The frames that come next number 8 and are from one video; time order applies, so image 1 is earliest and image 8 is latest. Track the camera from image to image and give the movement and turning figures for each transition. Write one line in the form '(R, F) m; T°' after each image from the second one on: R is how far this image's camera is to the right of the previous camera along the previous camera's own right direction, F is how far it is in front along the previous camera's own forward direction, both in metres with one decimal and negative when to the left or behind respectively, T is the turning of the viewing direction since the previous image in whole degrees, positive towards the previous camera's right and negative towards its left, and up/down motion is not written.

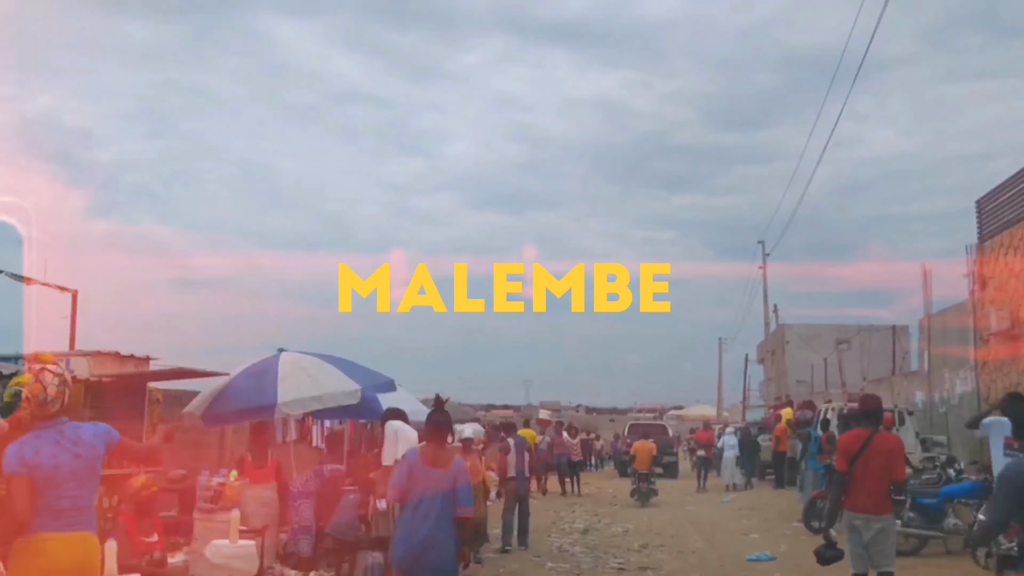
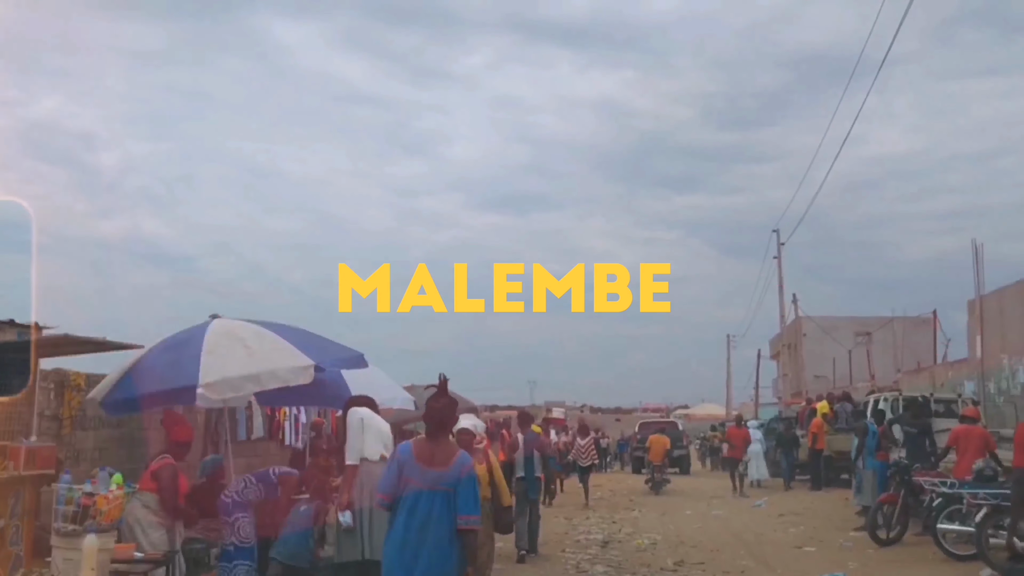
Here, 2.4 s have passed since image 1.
(0.0, +2.5) m; 0°
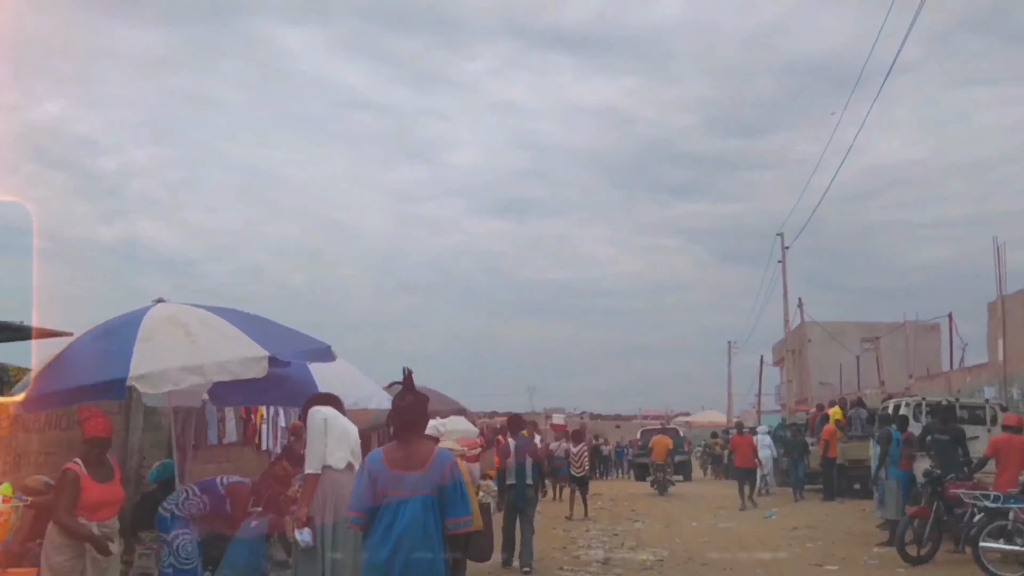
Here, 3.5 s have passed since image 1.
(+0.1, +1.1) m; 0°
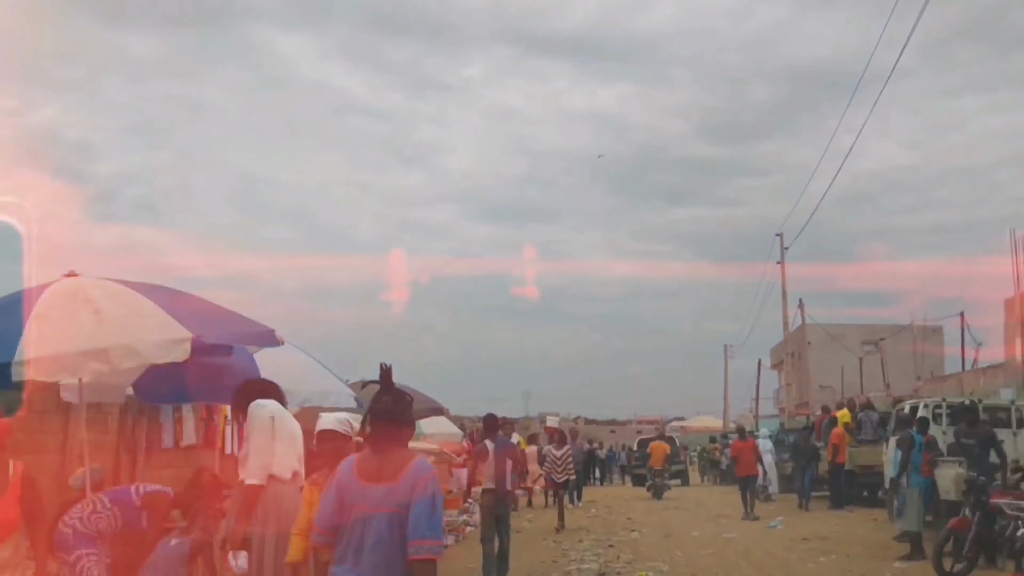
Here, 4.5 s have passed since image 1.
(+0.1, +1.2) m; 0°
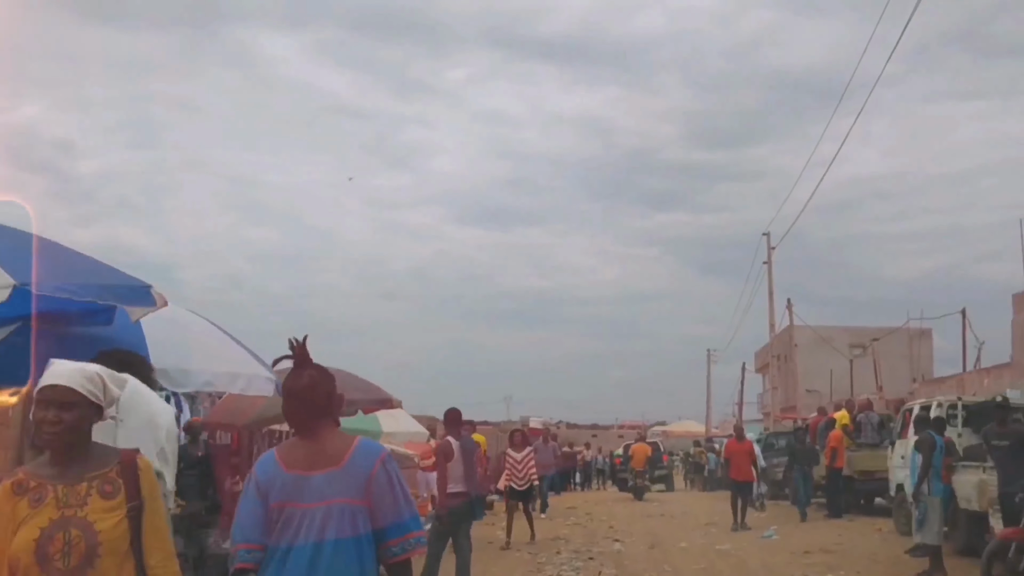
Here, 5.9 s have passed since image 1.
(+0.1, +1.5) m; +1°
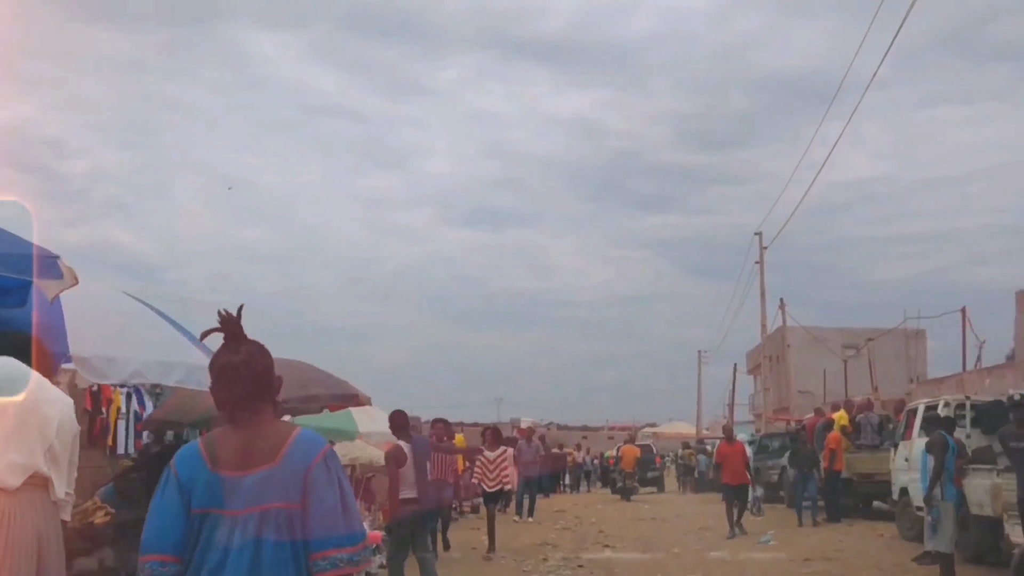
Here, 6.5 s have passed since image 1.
(+0.1, +0.7) m; +1°
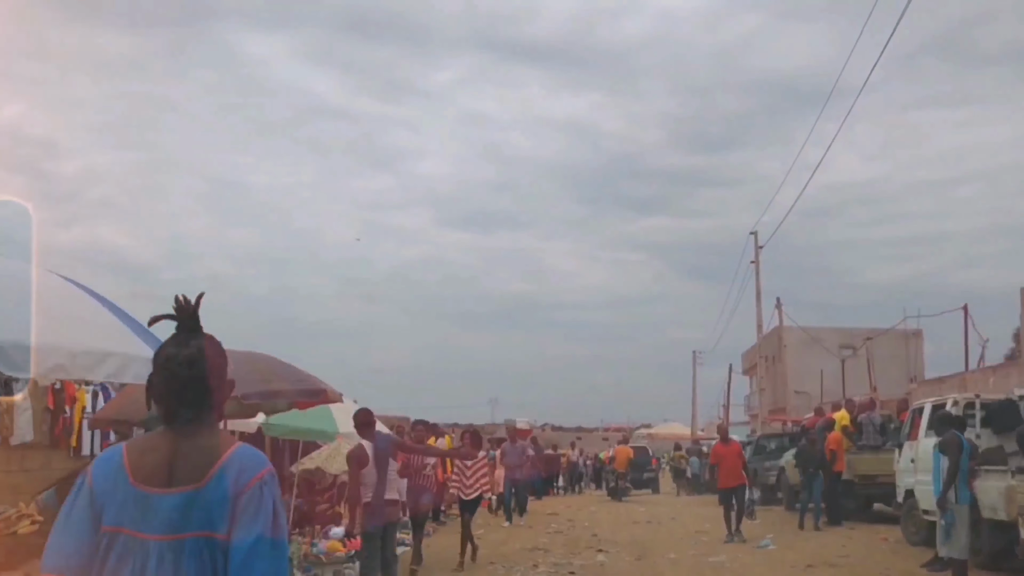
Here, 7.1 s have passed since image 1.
(+0.1, +0.6) m; 0°
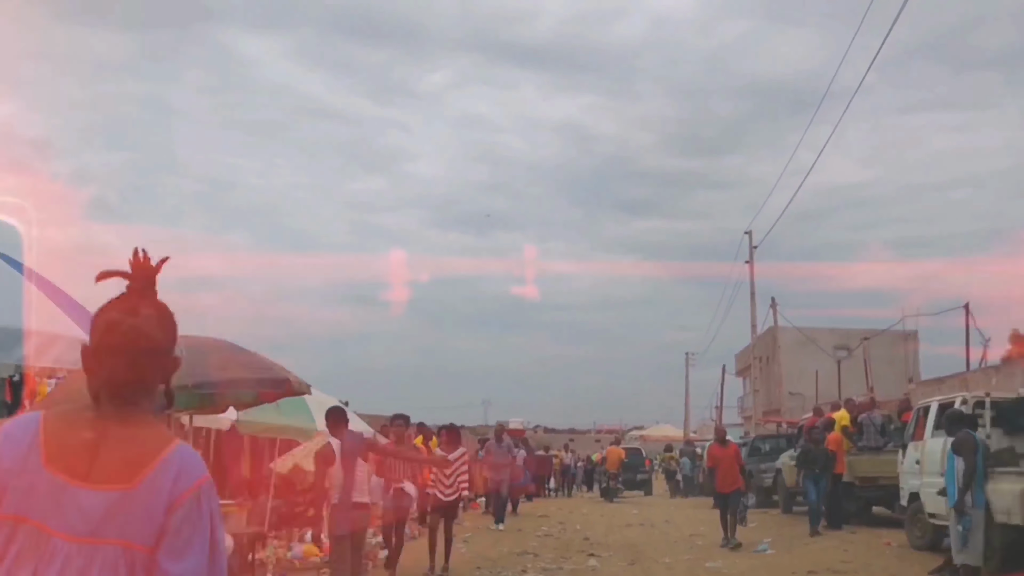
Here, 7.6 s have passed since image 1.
(+0.1, +0.6) m; 0°
